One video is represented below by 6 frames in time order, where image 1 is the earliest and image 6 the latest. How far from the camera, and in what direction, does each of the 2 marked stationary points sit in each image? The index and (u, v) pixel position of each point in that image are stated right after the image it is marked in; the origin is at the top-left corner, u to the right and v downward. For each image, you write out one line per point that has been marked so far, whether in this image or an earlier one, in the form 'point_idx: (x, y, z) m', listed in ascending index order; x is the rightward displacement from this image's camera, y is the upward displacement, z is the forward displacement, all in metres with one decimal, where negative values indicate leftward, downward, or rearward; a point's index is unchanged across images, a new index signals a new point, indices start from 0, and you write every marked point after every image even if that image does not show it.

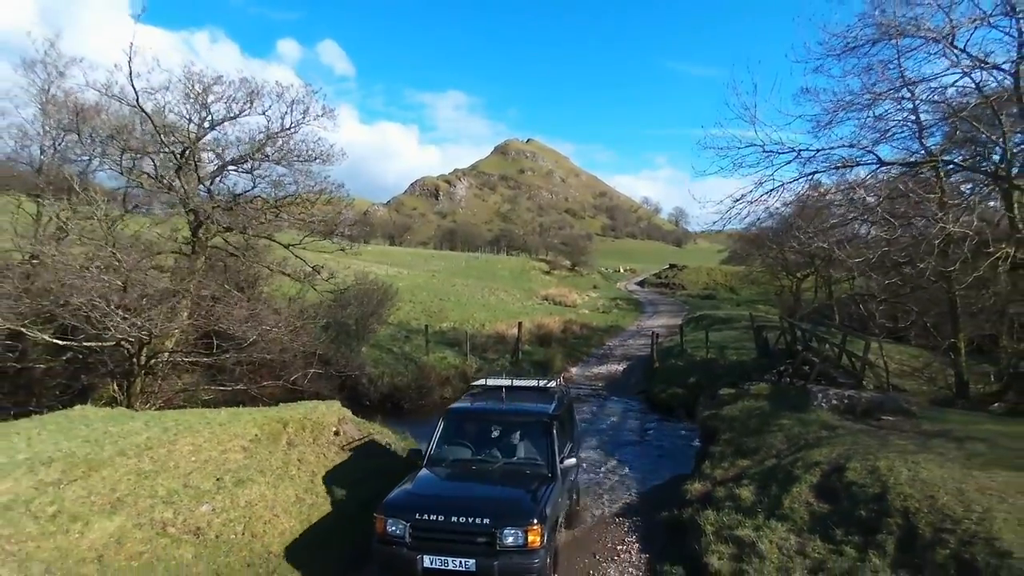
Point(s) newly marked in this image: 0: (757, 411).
0: (+4.8, -2.4, +12.1) m
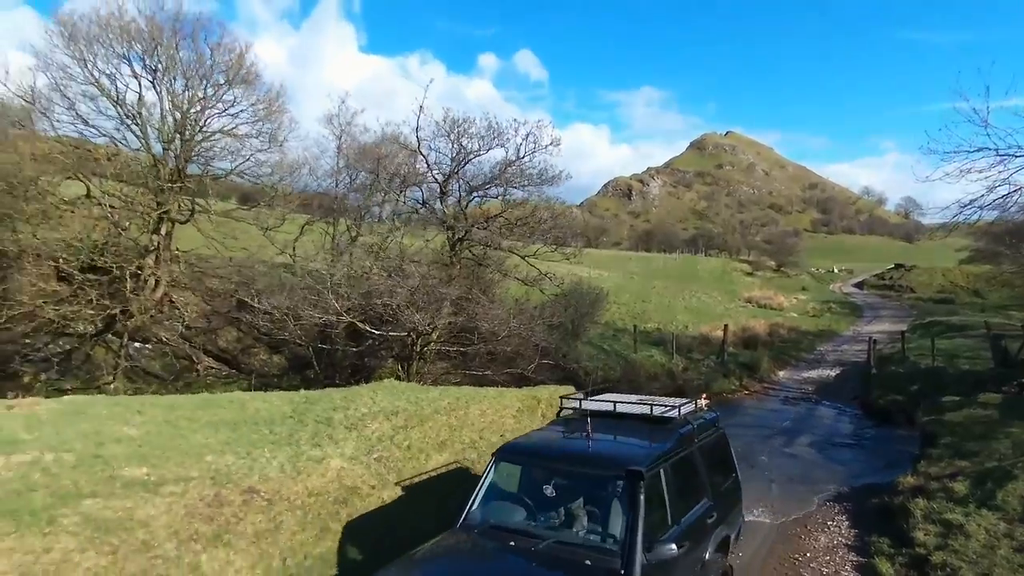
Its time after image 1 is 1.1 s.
0: (+9.3, -2.6, +12.1) m
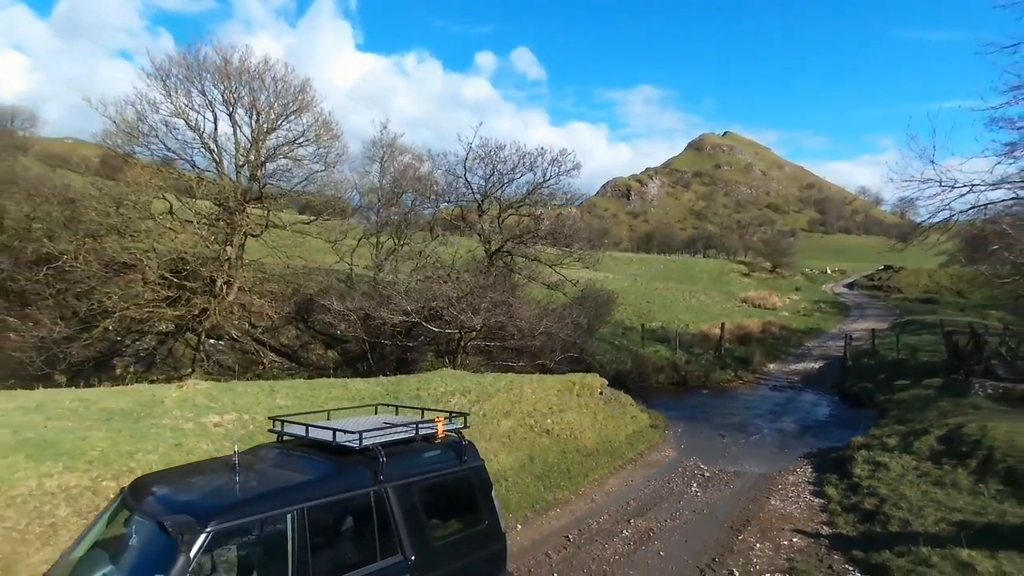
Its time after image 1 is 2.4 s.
0: (+10.3, -2.7, +15.4) m
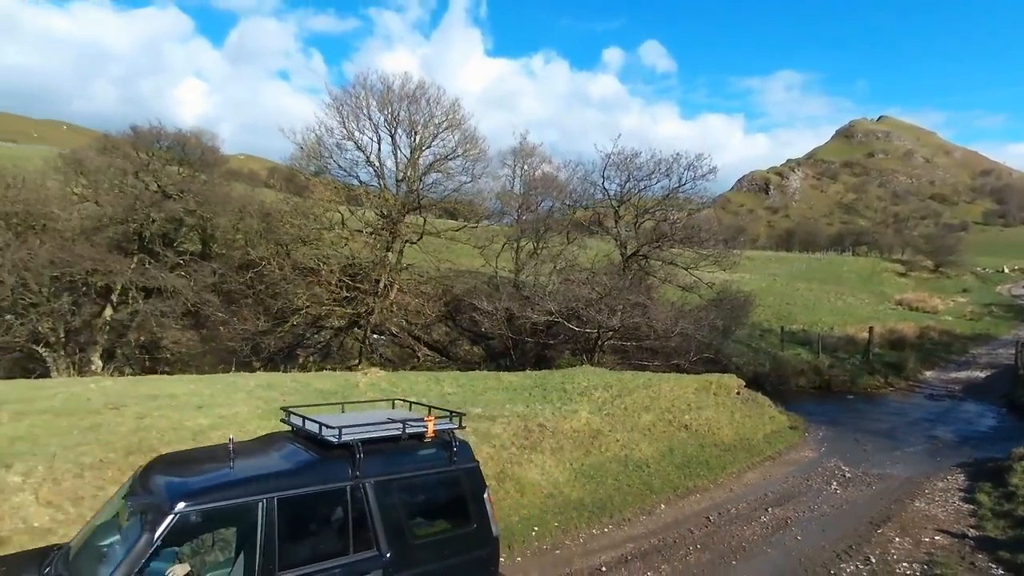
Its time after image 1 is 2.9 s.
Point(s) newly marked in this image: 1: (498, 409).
0: (+13.8, -2.8, +14.3) m
1: (-0.3, -2.6, +12.9) m
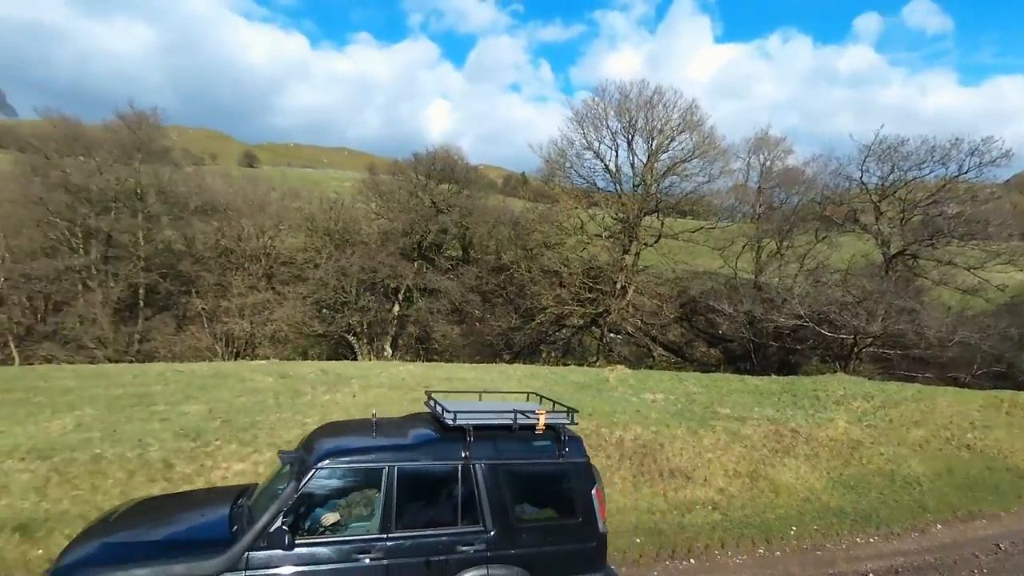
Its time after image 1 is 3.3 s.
0: (+18.7, -3.0, +9.4) m
1: (+5.0, -2.6, +13.1) m
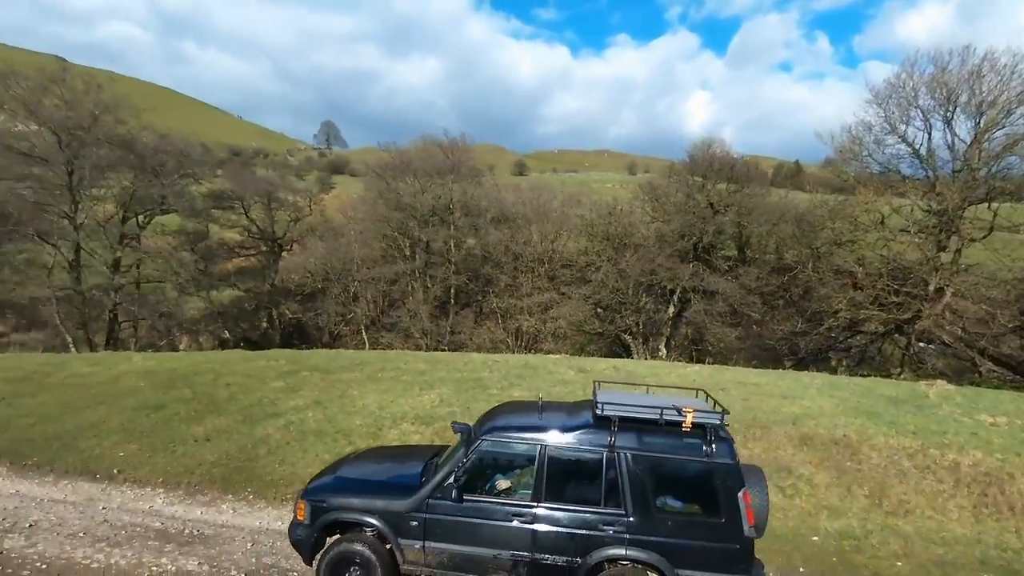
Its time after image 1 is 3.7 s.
0: (+21.8, -3.1, +1.7) m
1: (+10.7, -2.8, +10.6) m
